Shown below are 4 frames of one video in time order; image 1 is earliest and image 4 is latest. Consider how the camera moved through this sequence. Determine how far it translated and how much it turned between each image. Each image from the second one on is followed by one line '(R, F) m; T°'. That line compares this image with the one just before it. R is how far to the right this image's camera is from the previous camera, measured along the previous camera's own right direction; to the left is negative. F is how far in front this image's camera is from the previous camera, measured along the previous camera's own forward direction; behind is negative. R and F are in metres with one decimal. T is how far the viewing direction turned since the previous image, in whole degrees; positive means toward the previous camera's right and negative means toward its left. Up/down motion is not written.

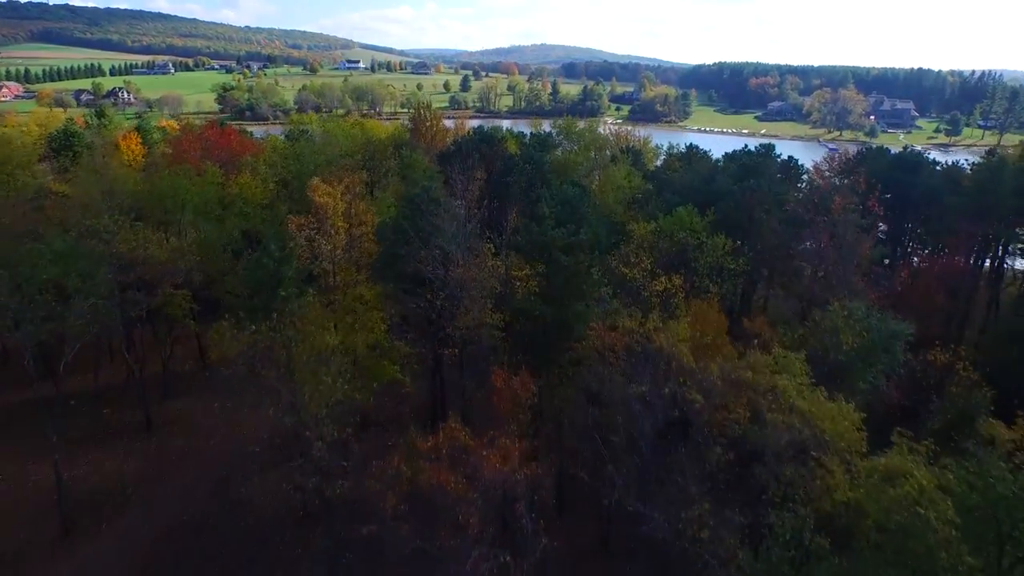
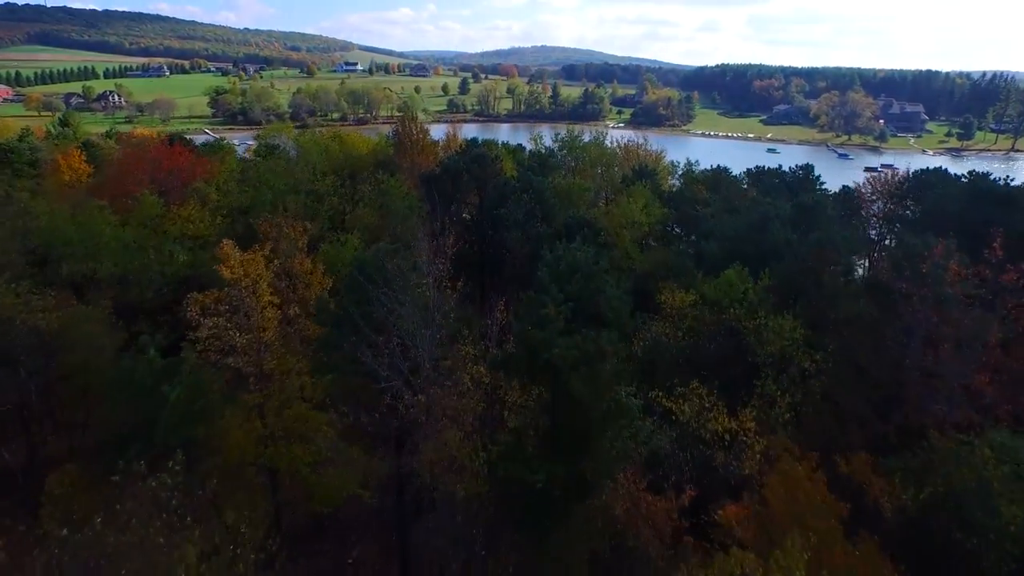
(+0.2, +5.1) m; 0°
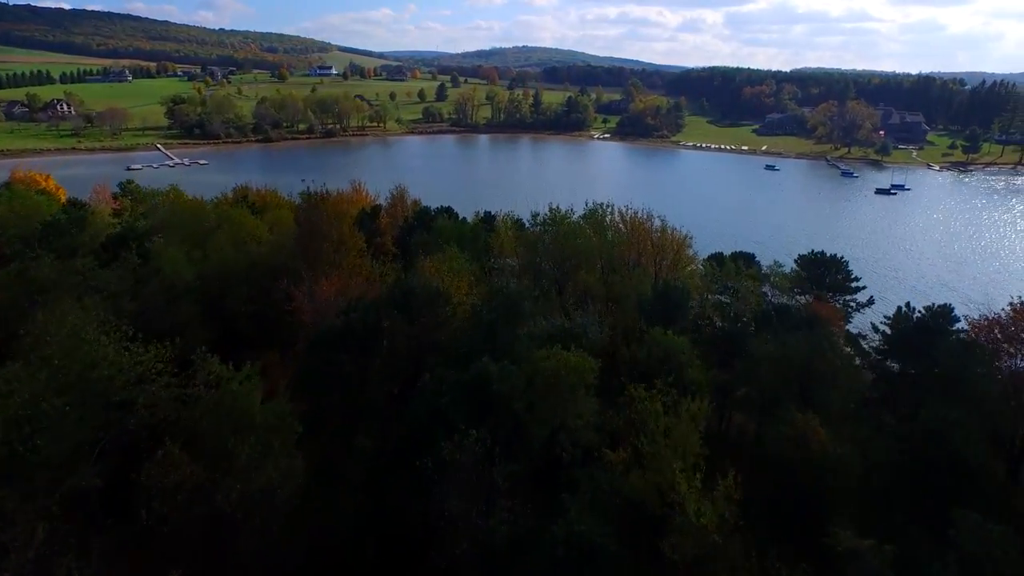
(+1.0, +12.3) m; +1°
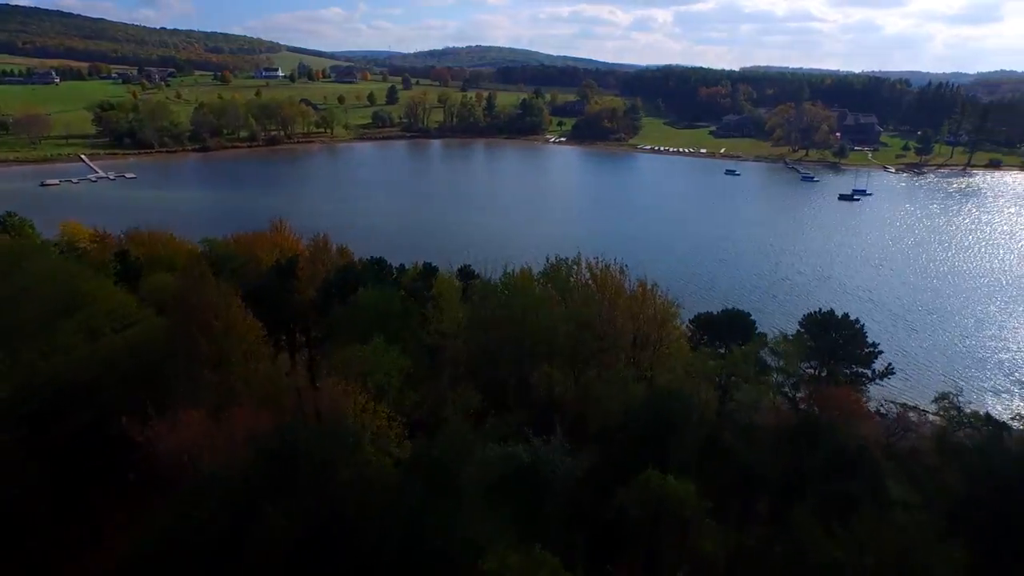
(+0.6, +6.2) m; +3°
